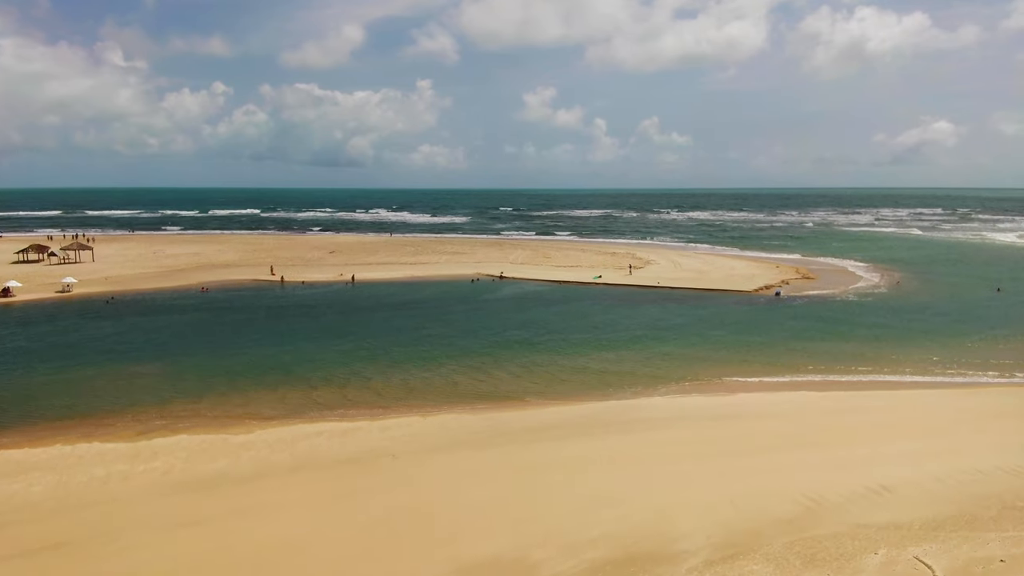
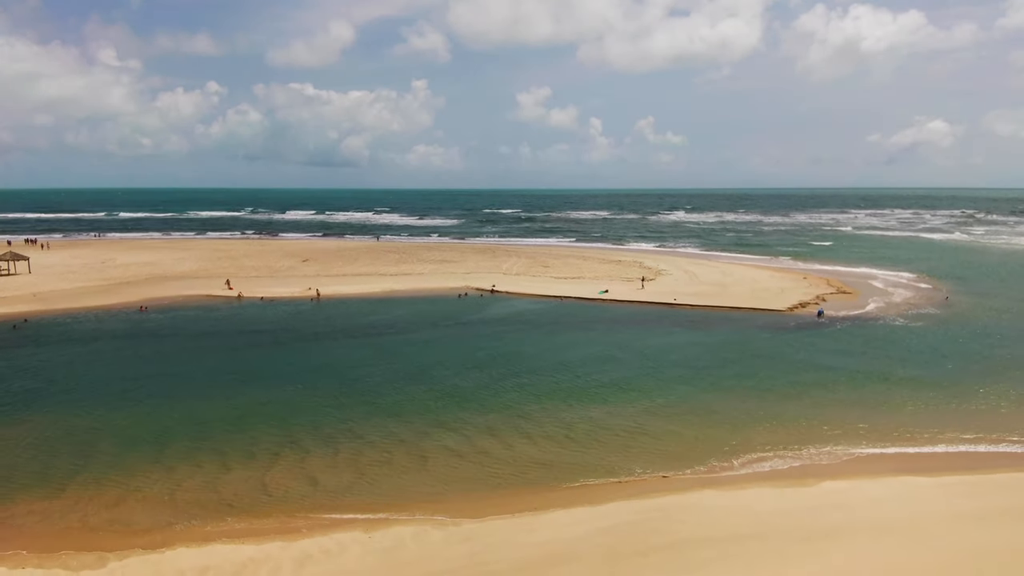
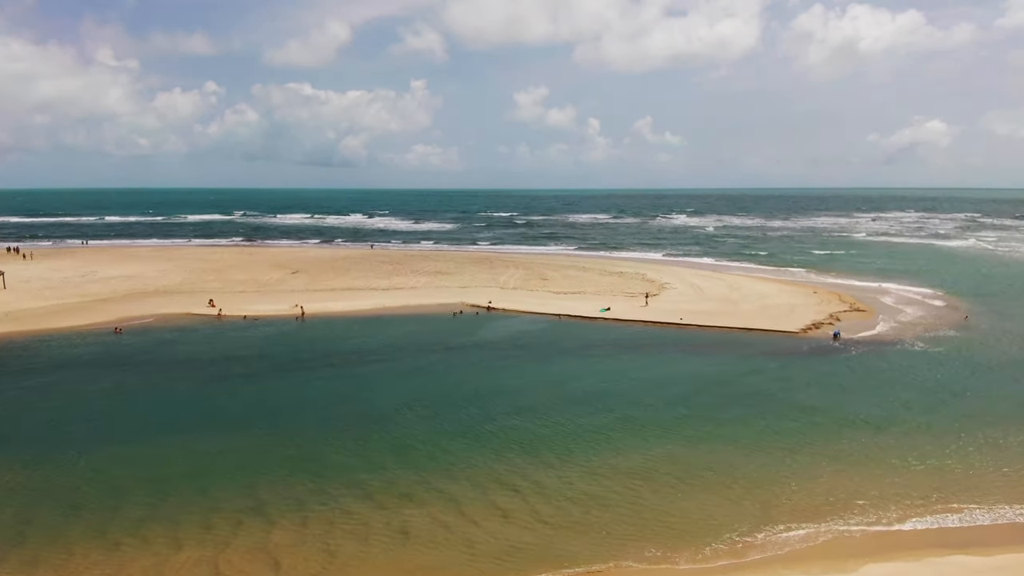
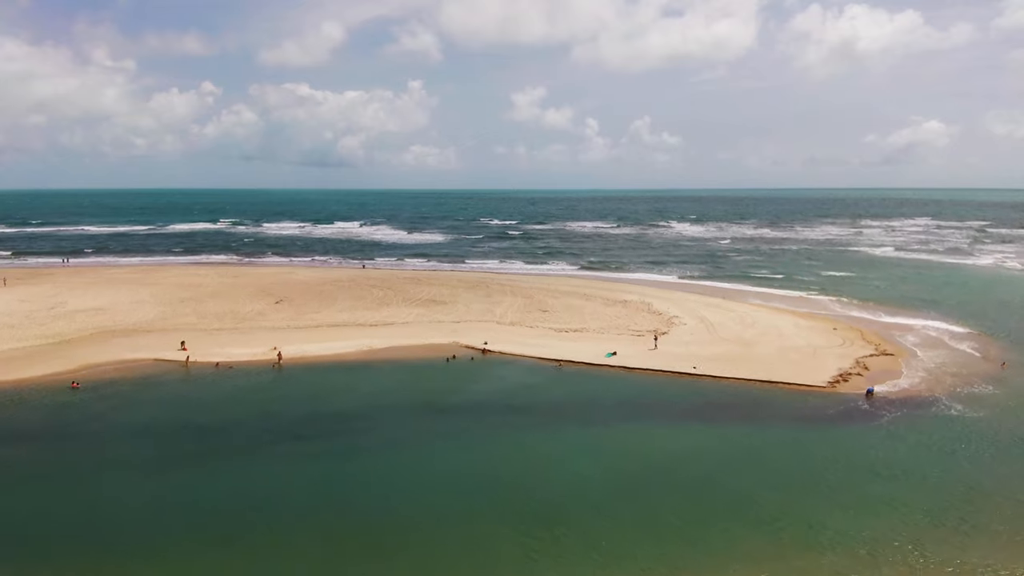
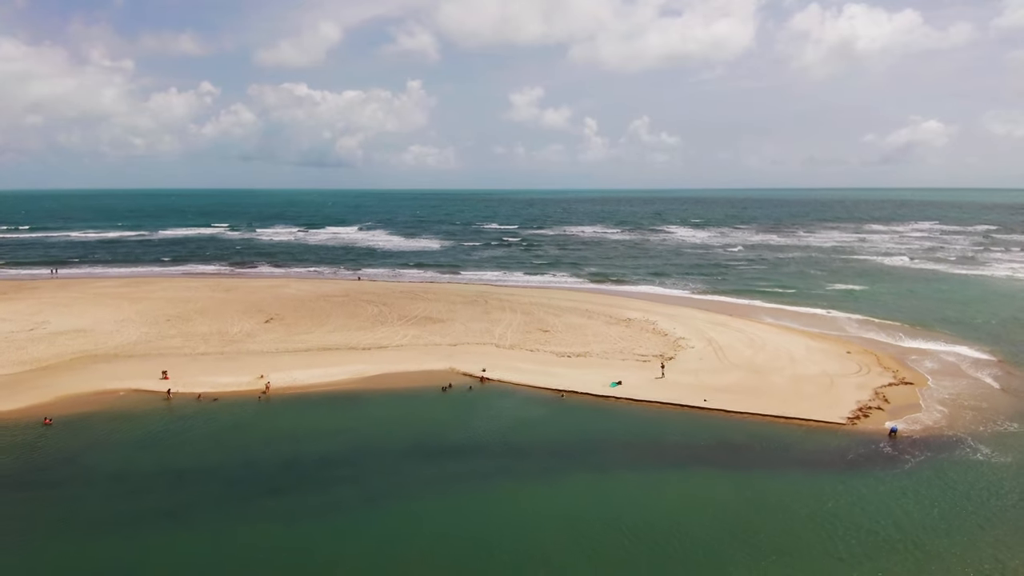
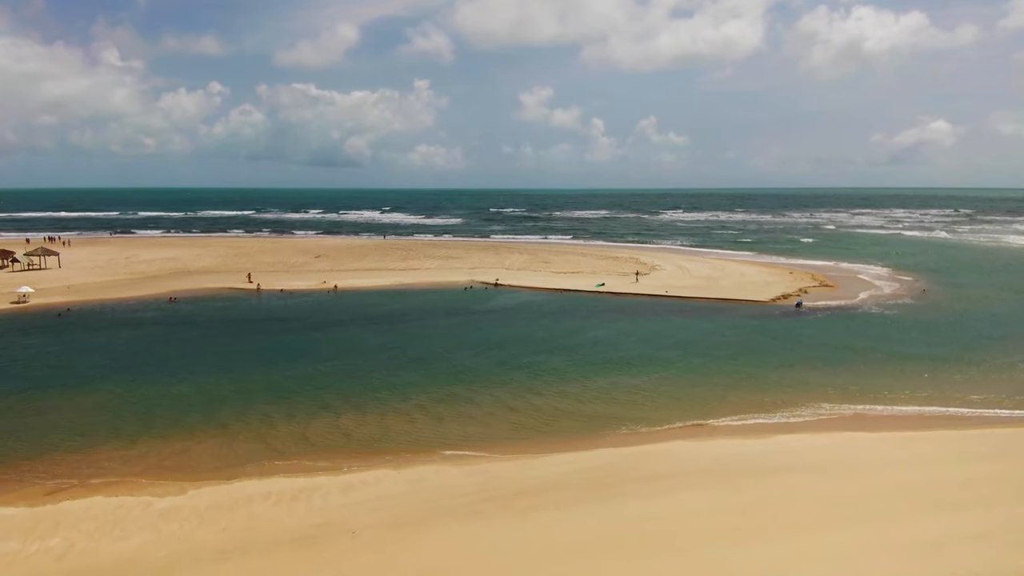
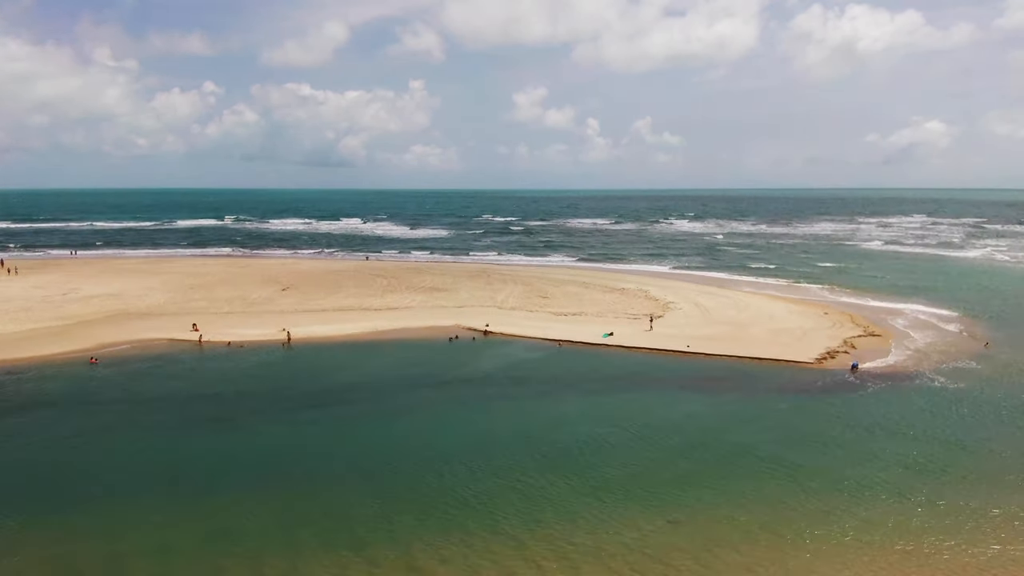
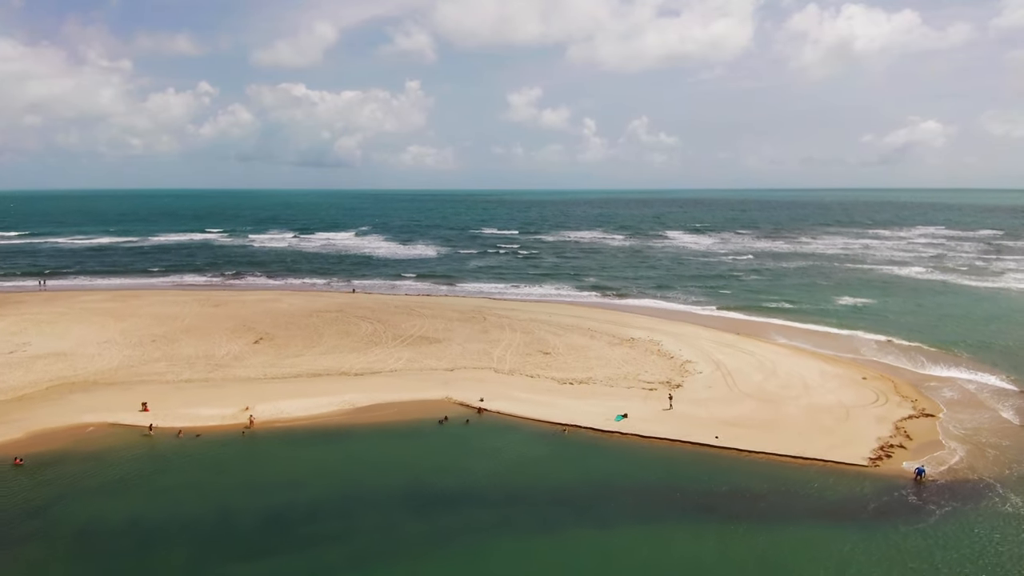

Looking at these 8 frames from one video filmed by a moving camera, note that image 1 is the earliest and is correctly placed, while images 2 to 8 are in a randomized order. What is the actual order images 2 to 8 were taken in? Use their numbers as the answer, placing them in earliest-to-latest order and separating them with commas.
6, 2, 3, 7, 4, 5, 8
